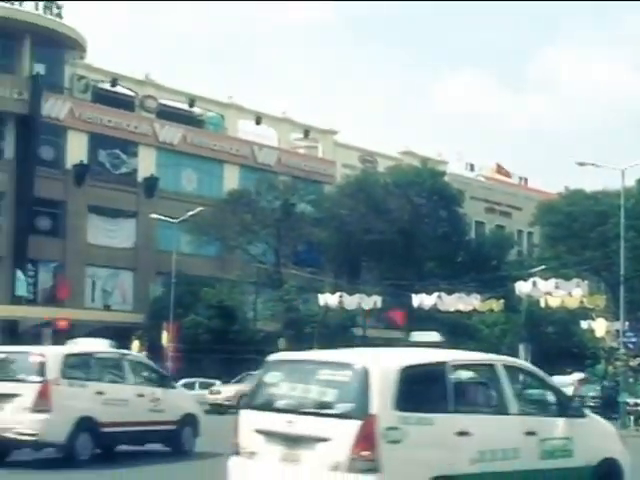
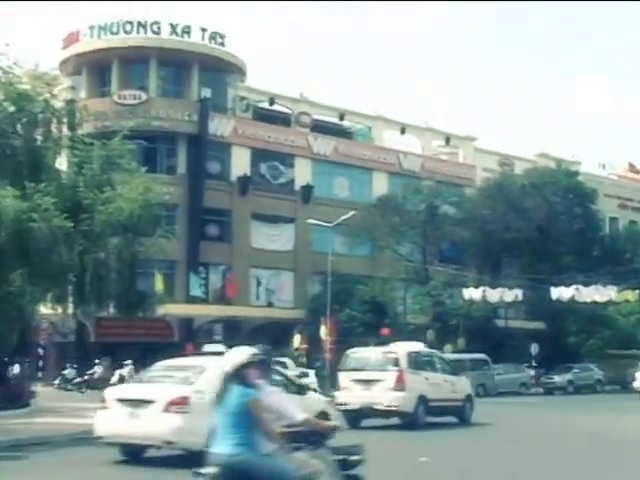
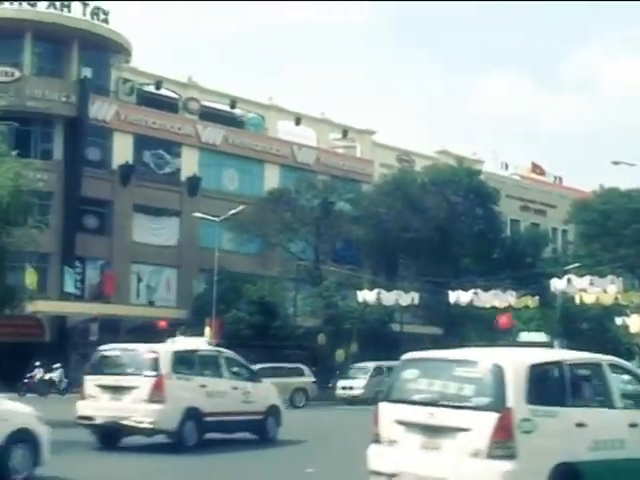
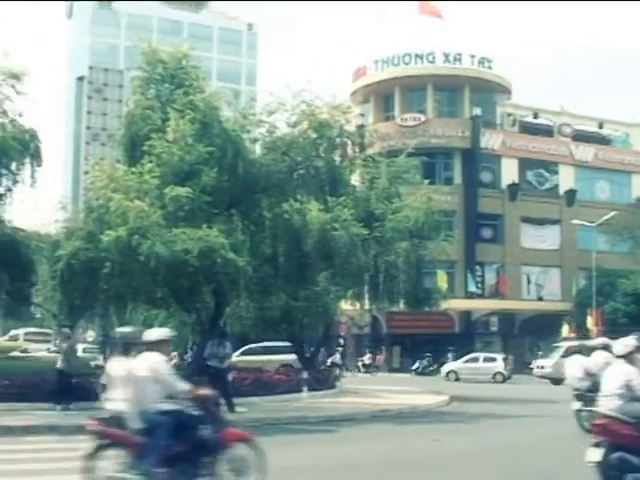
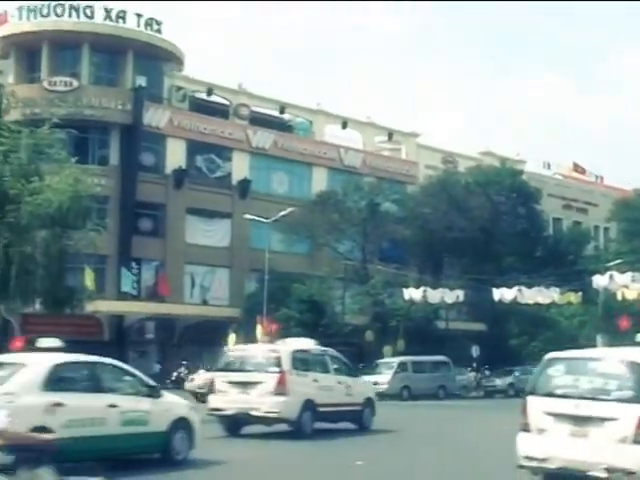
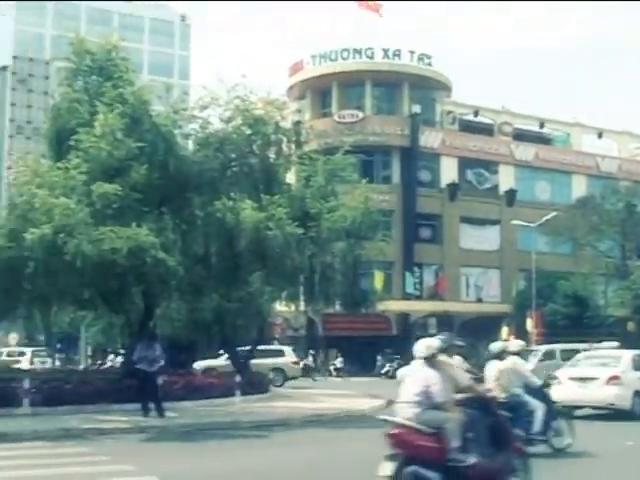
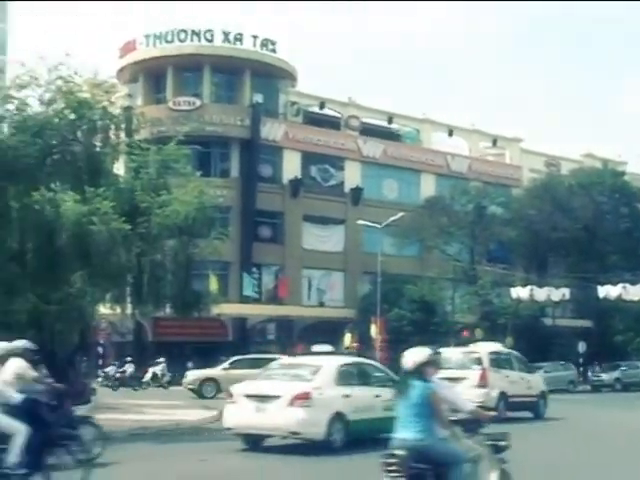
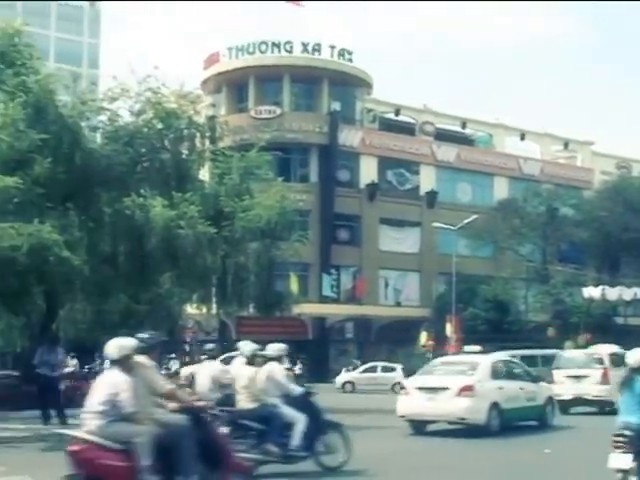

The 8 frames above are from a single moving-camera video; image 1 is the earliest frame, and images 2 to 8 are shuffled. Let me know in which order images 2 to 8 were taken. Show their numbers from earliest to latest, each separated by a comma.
3, 5, 2, 7, 8, 6, 4
